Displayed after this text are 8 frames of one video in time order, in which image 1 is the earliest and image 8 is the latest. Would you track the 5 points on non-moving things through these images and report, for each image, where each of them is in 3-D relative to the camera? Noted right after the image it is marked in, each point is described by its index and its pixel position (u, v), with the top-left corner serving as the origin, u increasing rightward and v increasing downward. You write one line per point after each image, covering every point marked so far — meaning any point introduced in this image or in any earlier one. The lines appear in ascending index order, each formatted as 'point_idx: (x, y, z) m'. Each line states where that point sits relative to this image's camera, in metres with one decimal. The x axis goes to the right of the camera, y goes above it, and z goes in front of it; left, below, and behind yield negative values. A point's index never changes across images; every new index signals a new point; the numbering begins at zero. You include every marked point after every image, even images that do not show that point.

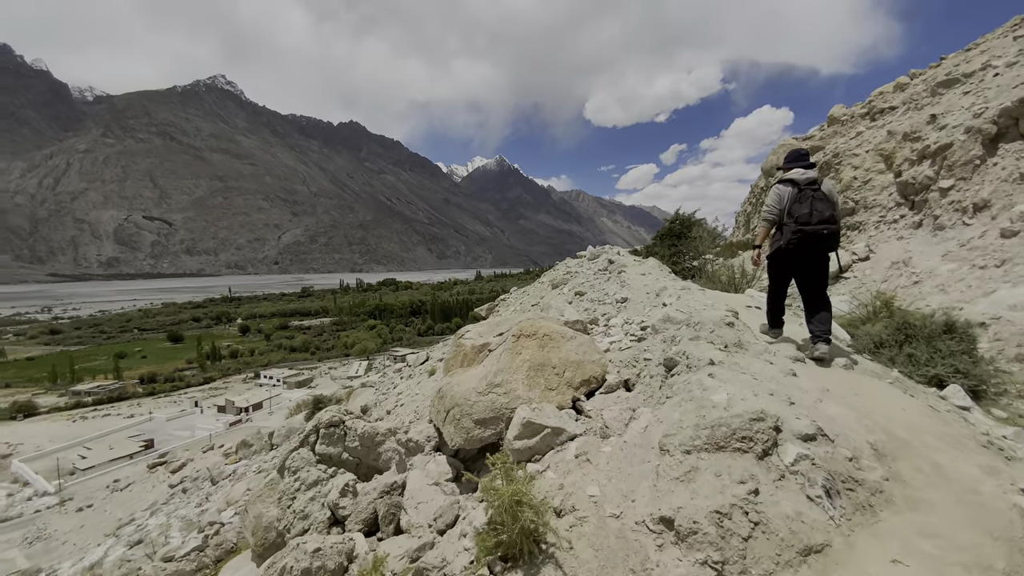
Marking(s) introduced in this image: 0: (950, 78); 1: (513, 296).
0: (+9.6, +4.6, +9.5) m
1: (+0.1, -0.3, +16.1) m
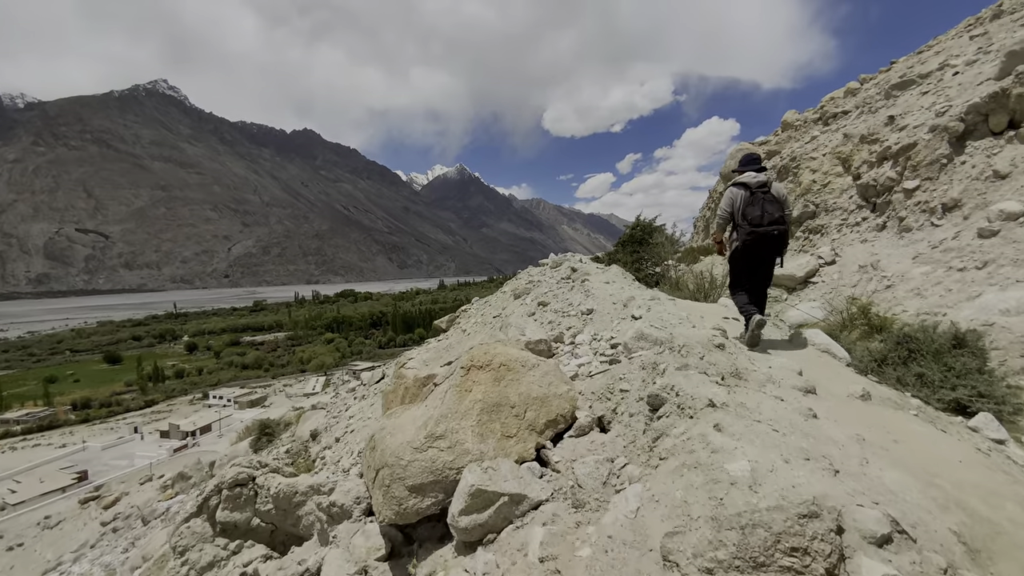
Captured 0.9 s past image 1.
0: (+8.6, +4.6, +9.7) m
1: (-1.3, -0.6, +15.3) m
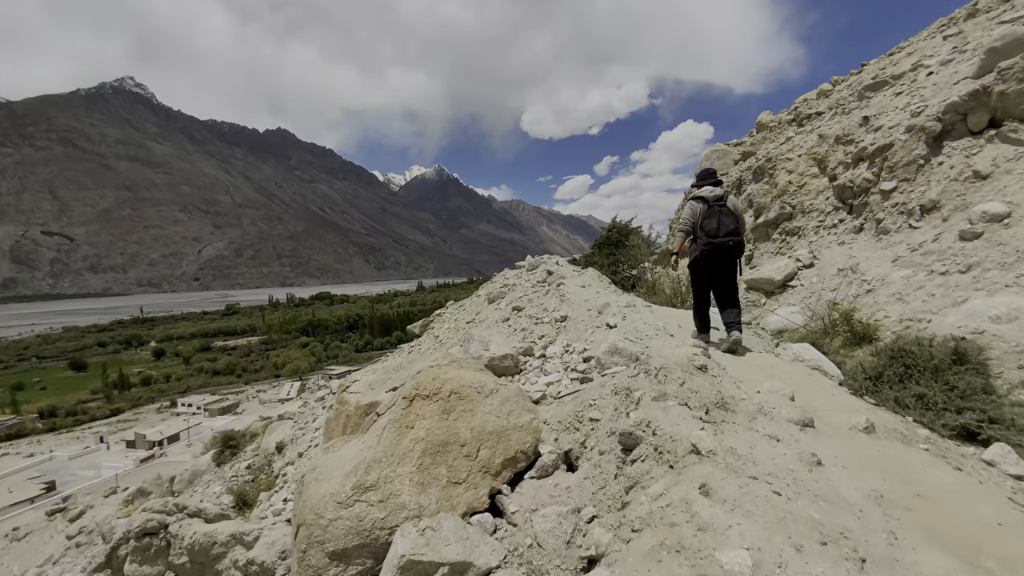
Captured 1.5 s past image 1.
0: (+8.0, +4.5, +9.6) m
1: (-2.1, -0.8, +14.8) m
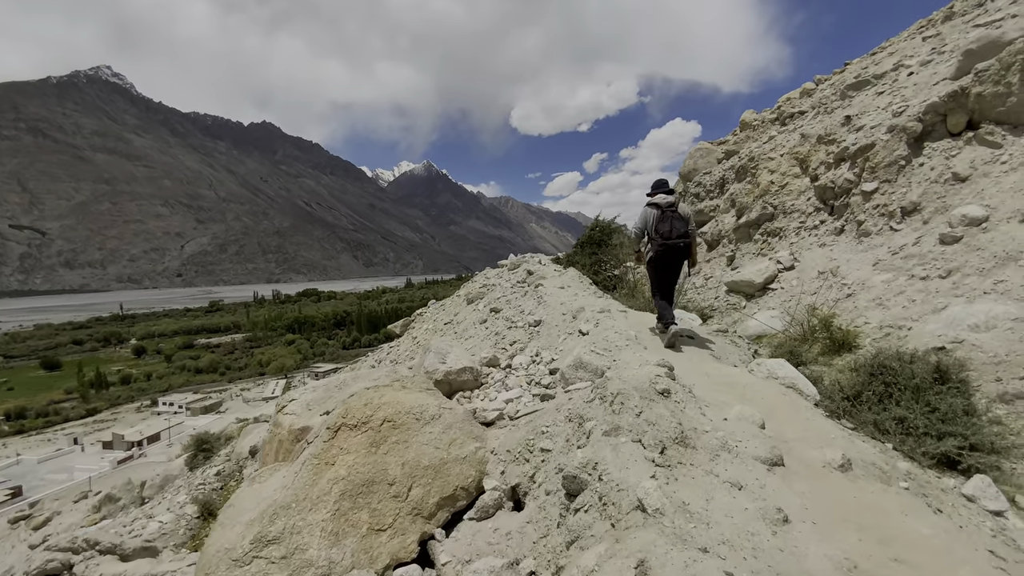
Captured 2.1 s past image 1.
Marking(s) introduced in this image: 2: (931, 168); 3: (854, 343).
0: (+7.5, +4.5, +9.5) m
1: (-2.7, -0.7, +14.4) m
2: (+6.3, +1.8, +6.6) m
3: (+3.9, -0.6, +5.1) m
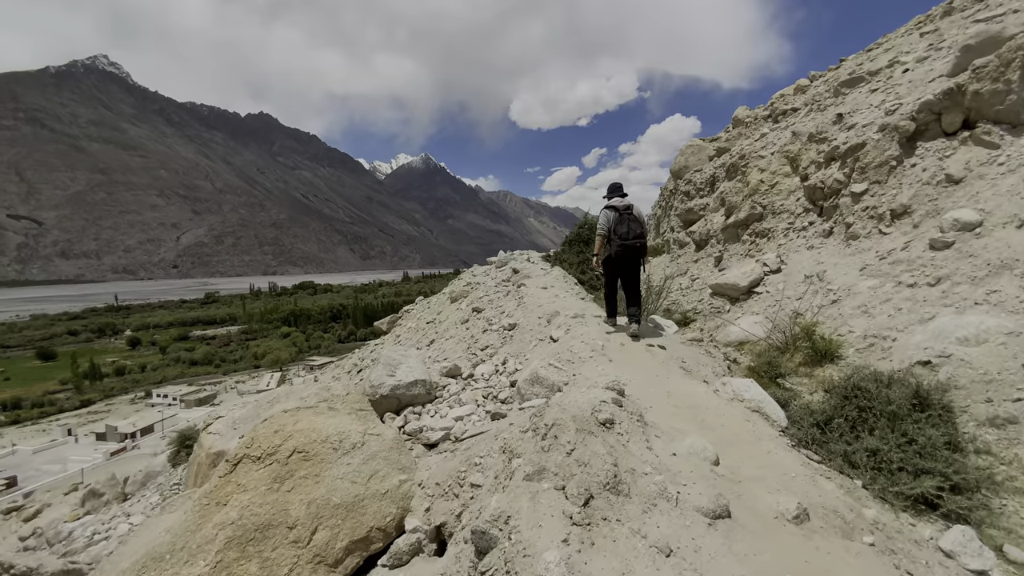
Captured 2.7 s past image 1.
0: (+7.1, +4.4, +9.2) m
1: (-3.2, -0.6, +14.2) m
2: (+5.9, +1.7, +6.3) m
3: (+3.6, -0.7, +4.8) m
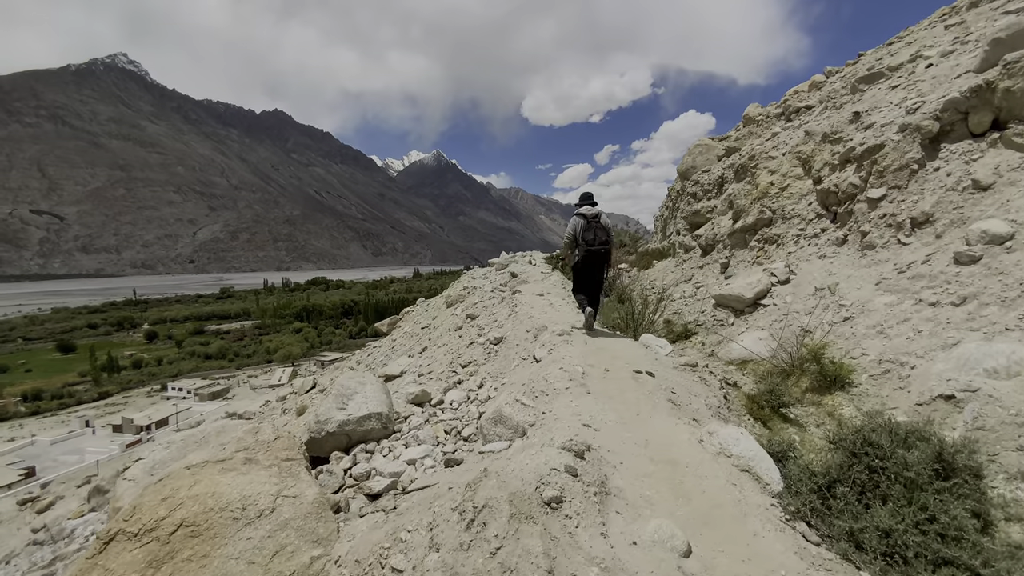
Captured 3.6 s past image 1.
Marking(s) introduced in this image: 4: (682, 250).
0: (+7.1, +4.2, +8.6) m
1: (-3.2, -0.7, +13.9) m
2: (+5.8, +1.5, +5.8) m
3: (+3.3, -0.9, +4.4) m
4: (+4.2, +0.9, +10.9) m
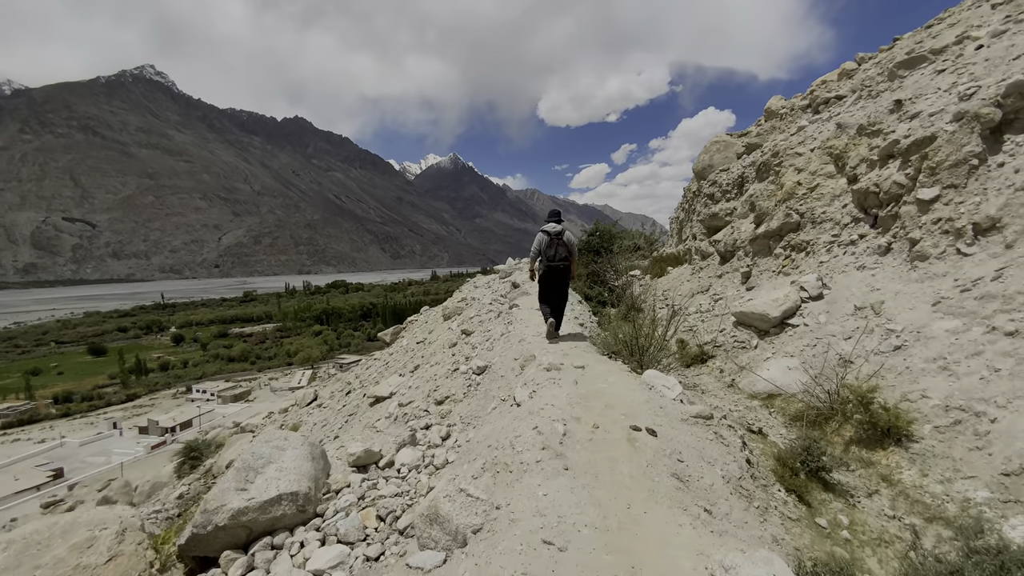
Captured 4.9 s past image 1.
0: (+7.0, +4.0, +7.6) m
1: (-3.0, -1.0, +13.2) m
2: (+5.6, +1.3, +4.8) m
3: (+3.1, -1.1, +3.5) m
4: (+4.2, +0.7, +9.9) m
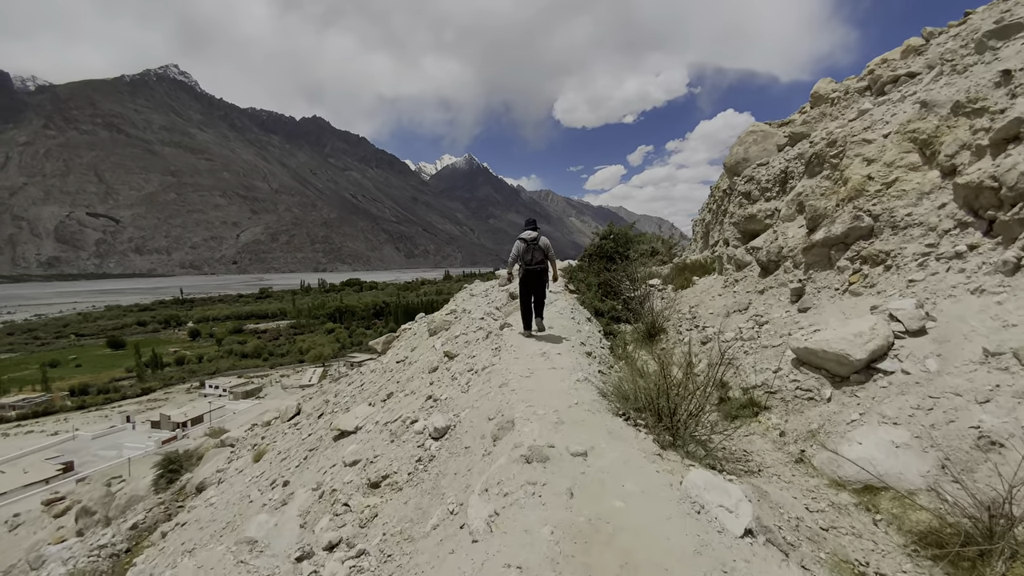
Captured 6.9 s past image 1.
0: (+6.9, +3.7, +5.9) m
1: (-3.0, -1.2, +11.8) m
2: (+5.4, +1.0, +3.1) m
3: (+2.8, -1.4, +1.8) m
4: (+4.1, +0.4, +8.3) m
